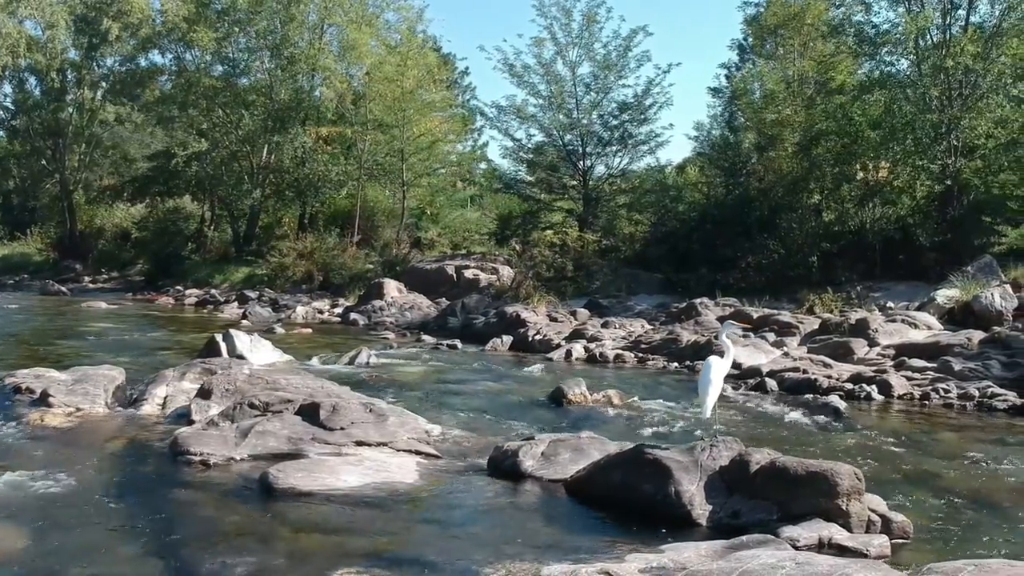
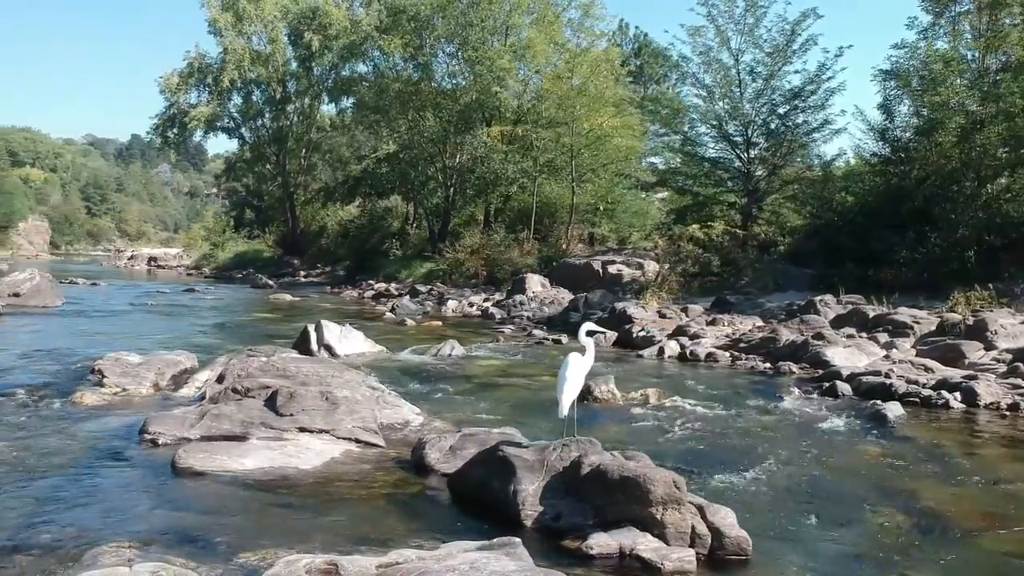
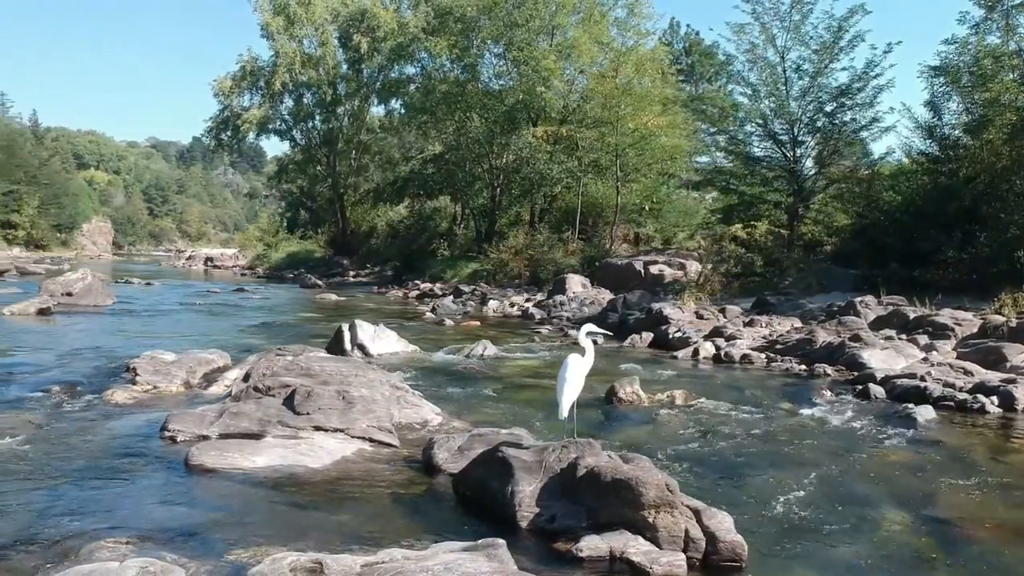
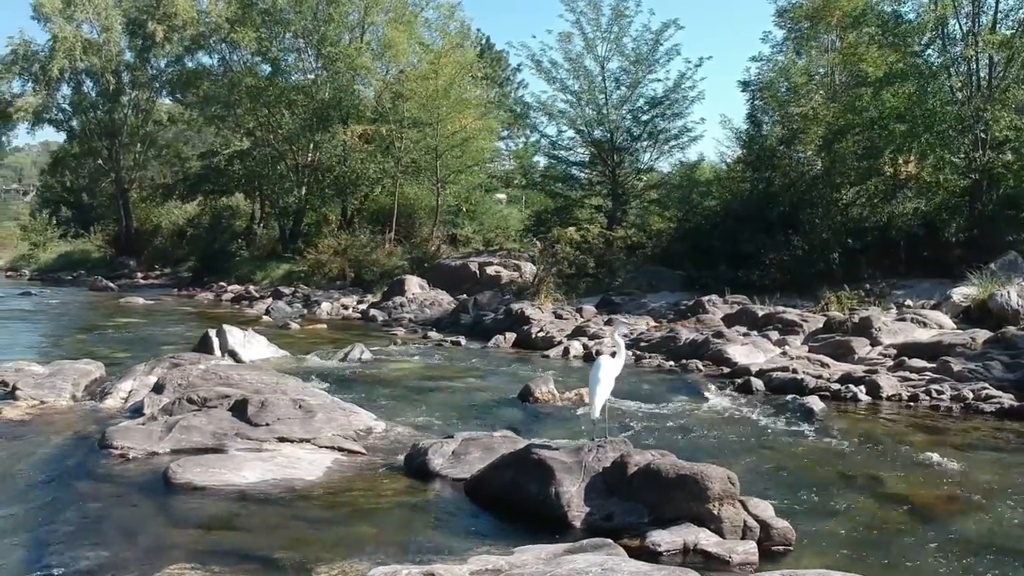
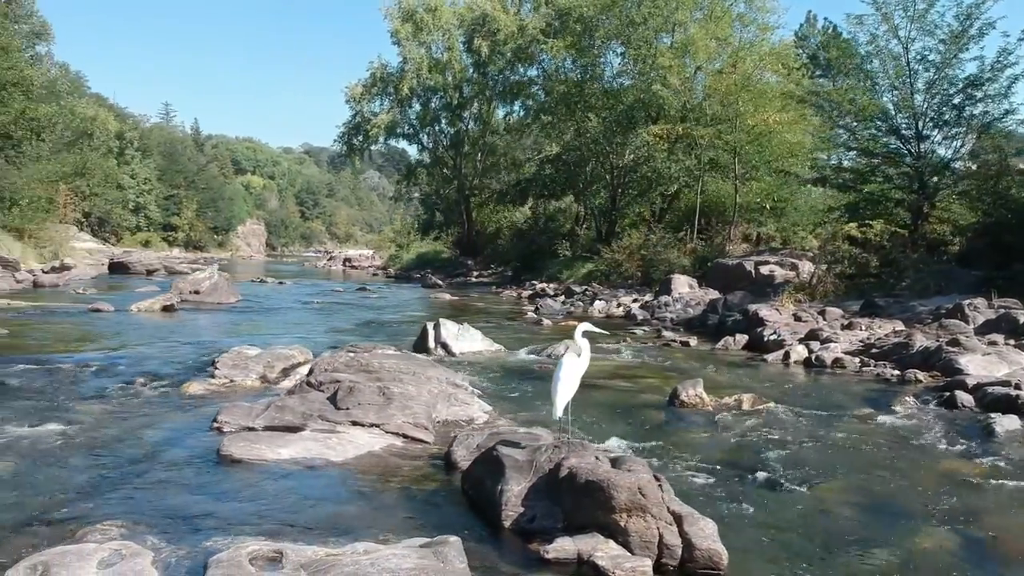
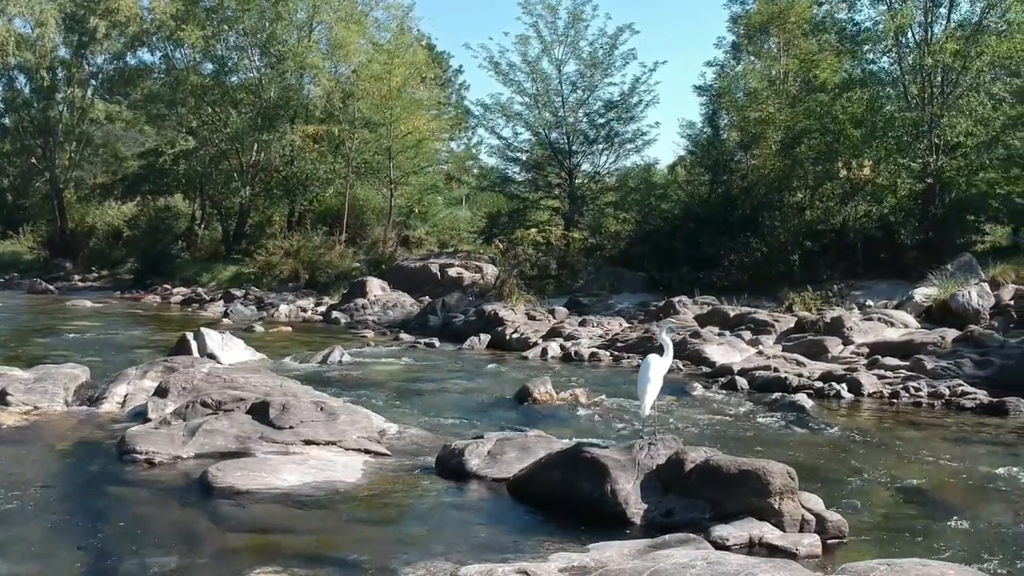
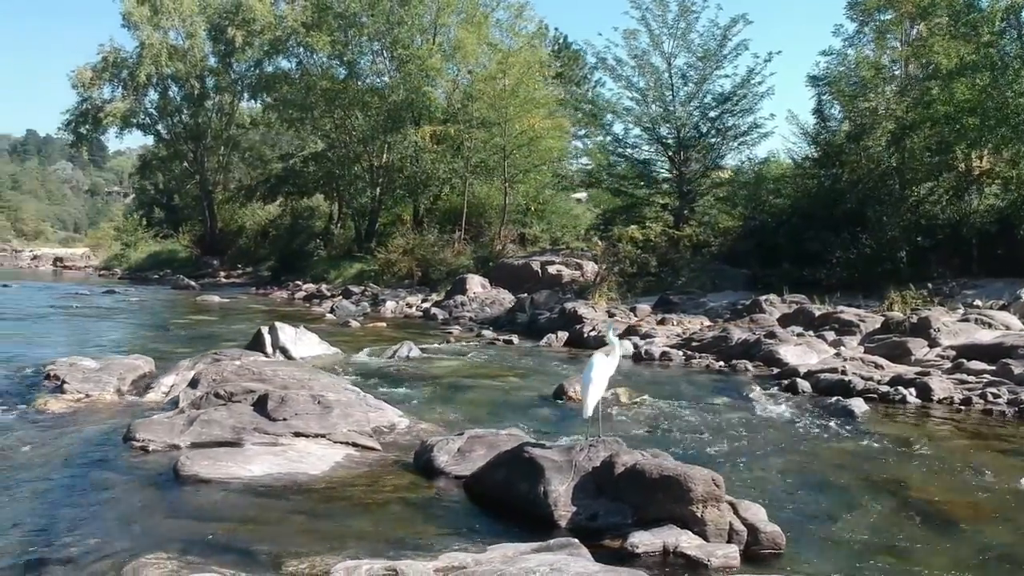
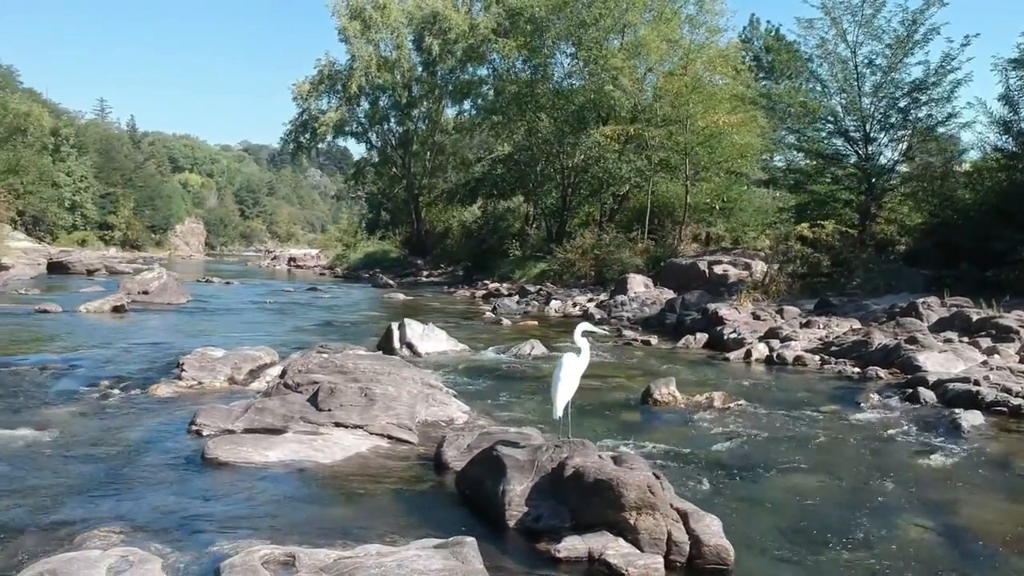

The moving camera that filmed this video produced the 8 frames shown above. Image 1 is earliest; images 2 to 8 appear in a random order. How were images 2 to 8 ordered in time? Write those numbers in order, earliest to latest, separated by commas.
6, 4, 7, 2, 3, 8, 5
